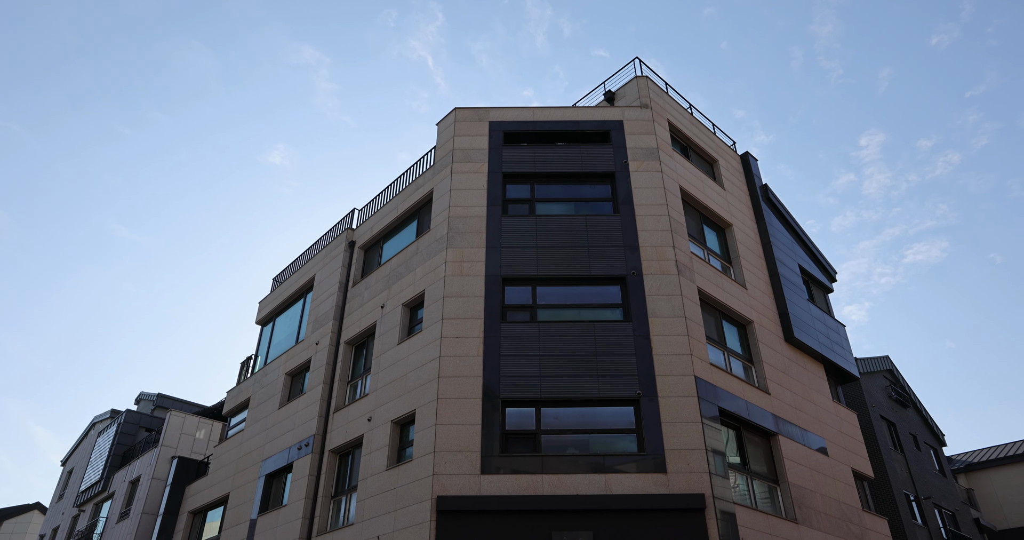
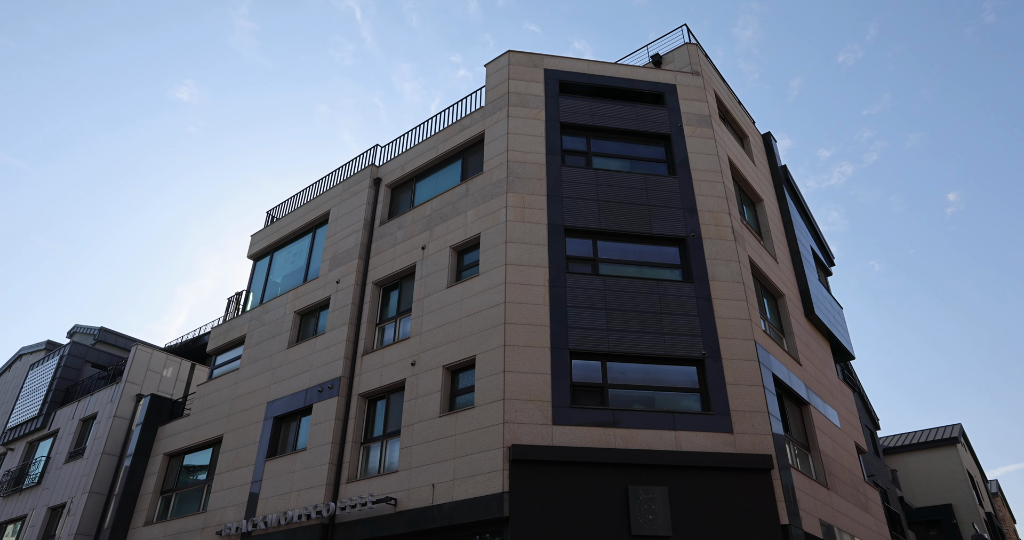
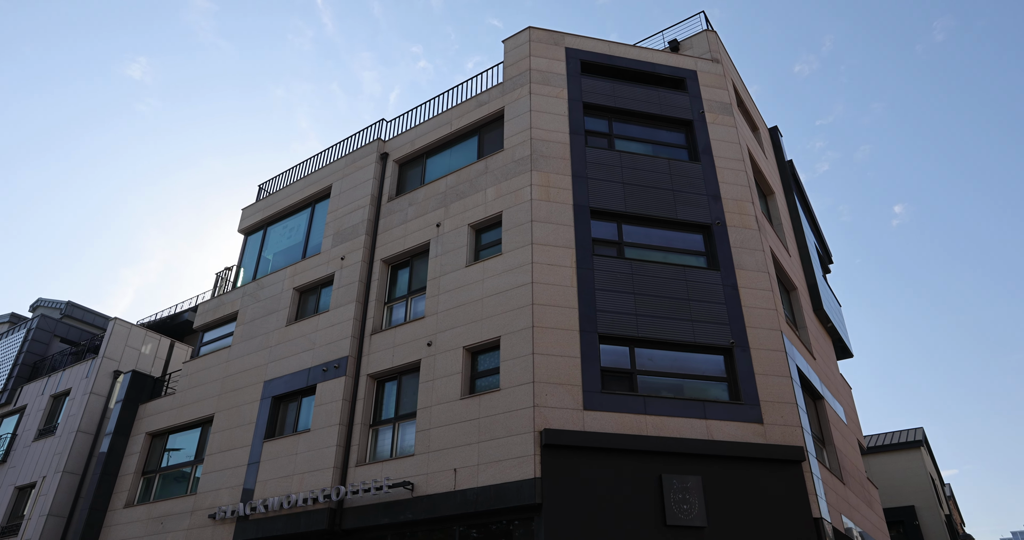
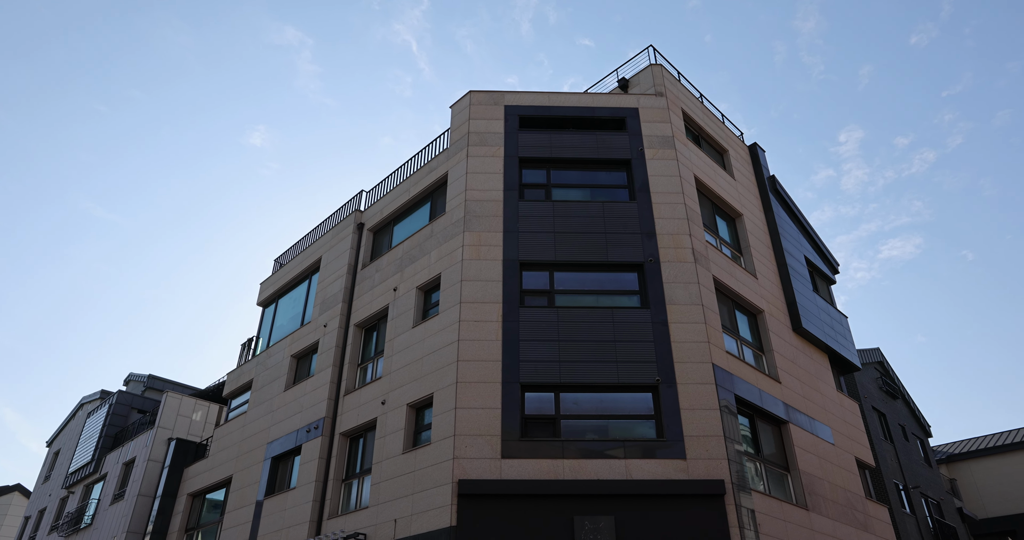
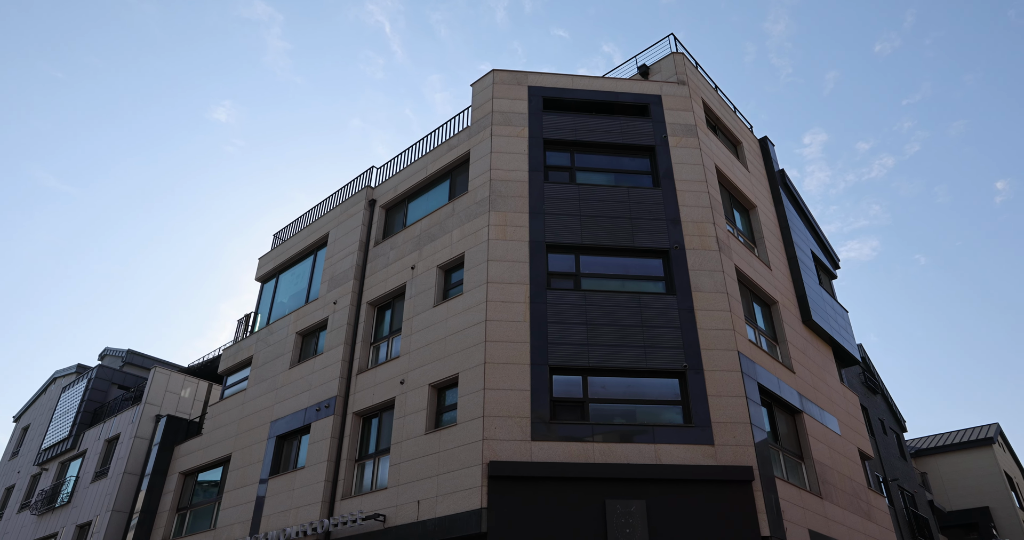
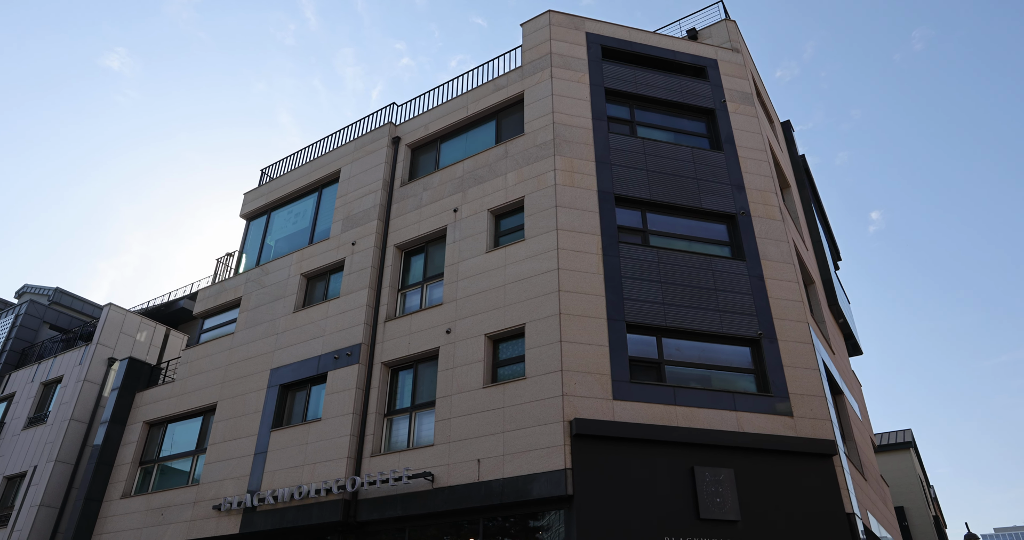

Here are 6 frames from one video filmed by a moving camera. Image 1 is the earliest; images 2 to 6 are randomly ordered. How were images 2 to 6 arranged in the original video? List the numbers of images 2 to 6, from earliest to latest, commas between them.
4, 5, 2, 3, 6
